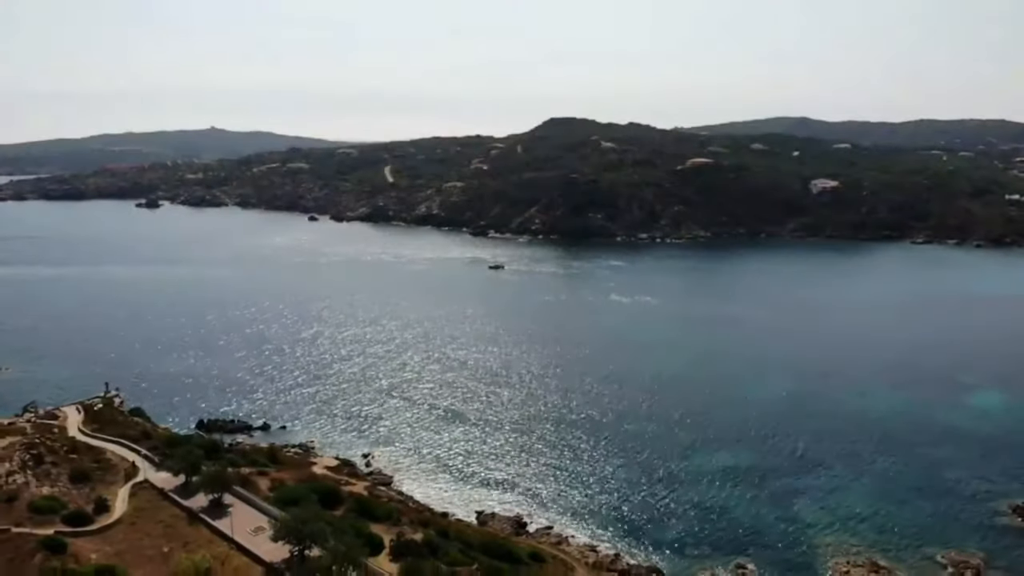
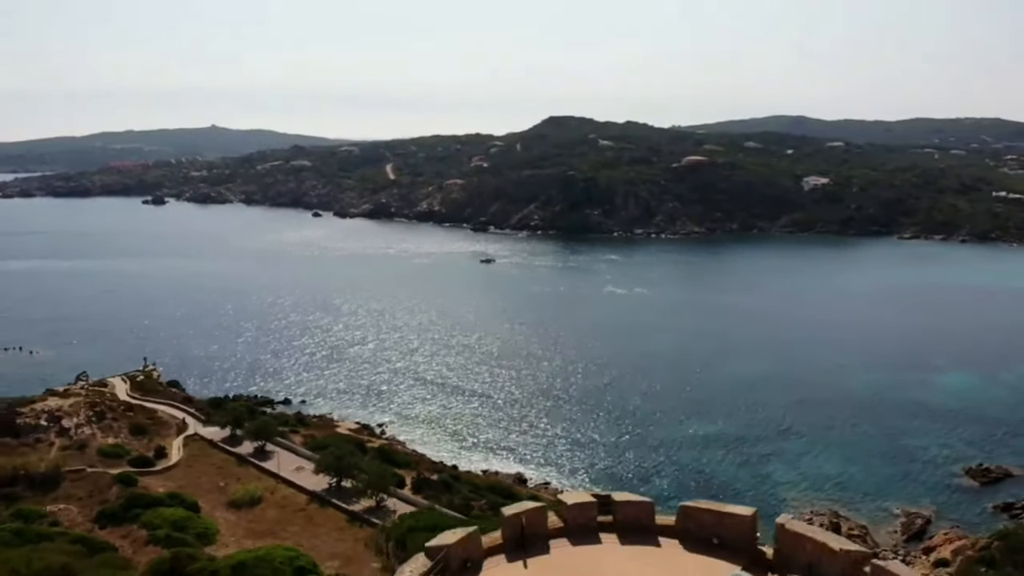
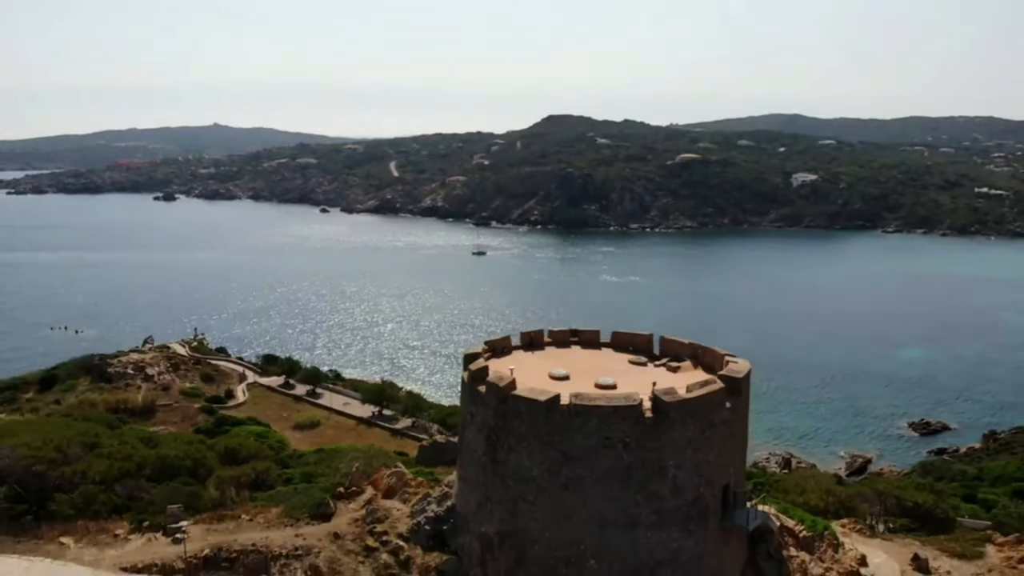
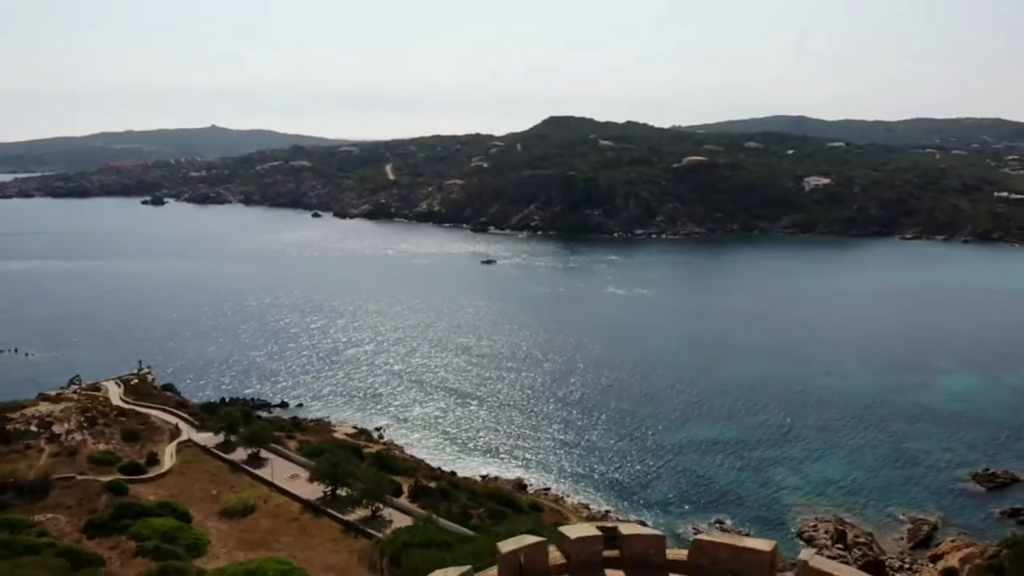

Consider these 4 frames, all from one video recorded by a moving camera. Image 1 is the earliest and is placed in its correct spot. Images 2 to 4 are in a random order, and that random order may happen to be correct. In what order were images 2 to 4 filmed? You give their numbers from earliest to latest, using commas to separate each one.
4, 2, 3
